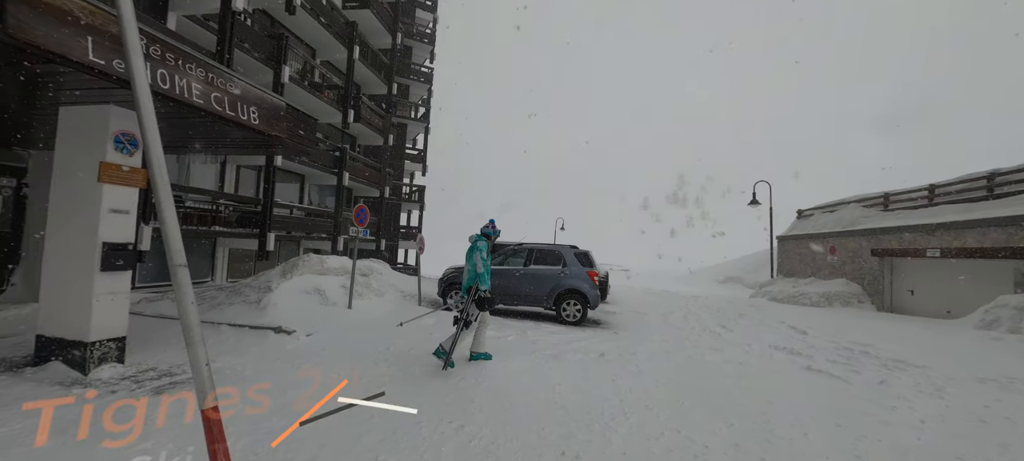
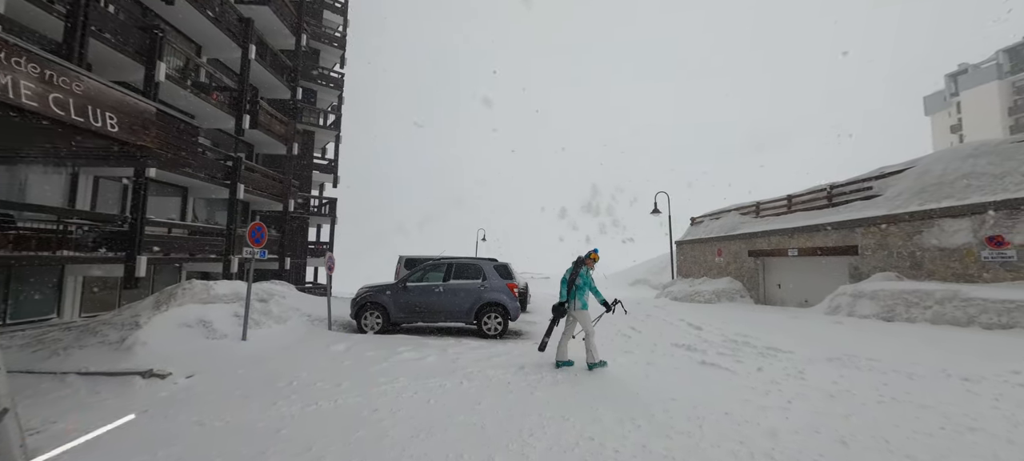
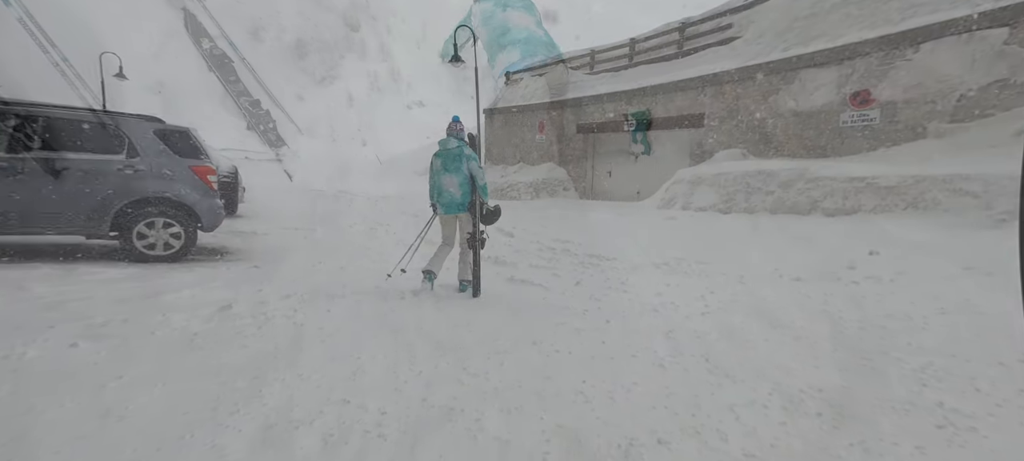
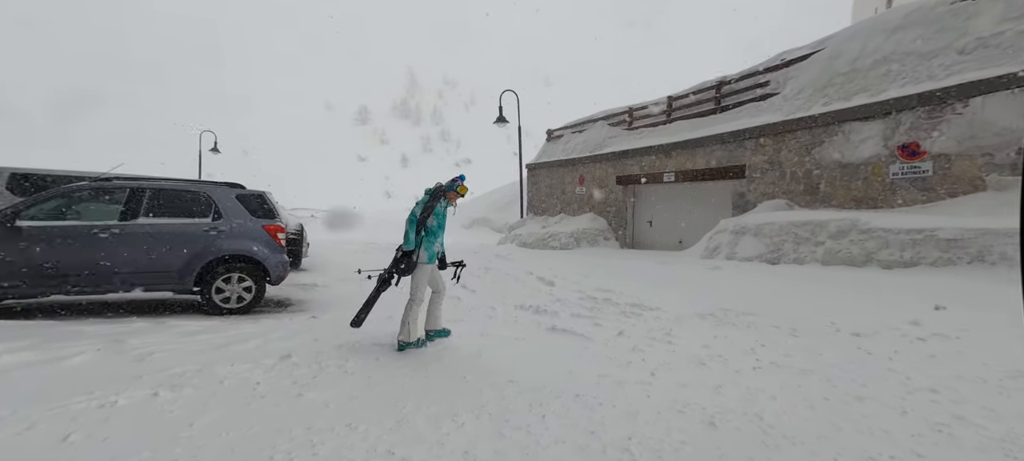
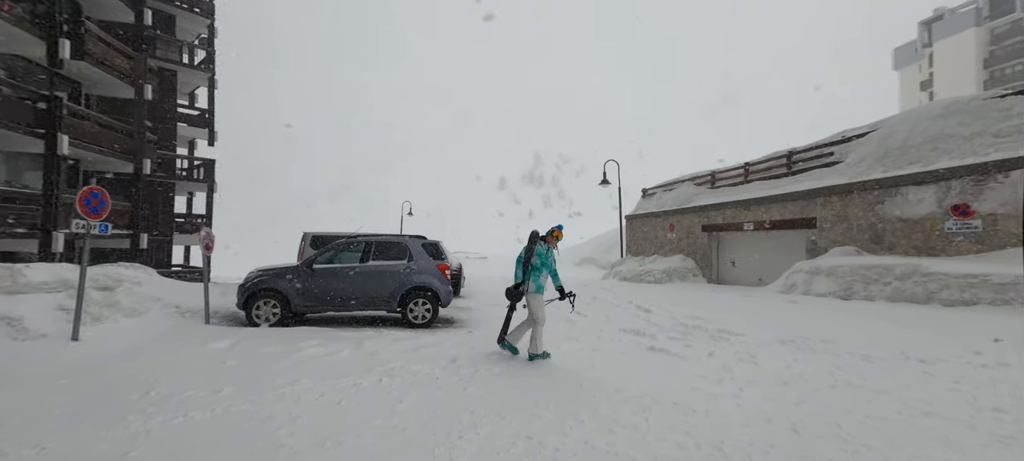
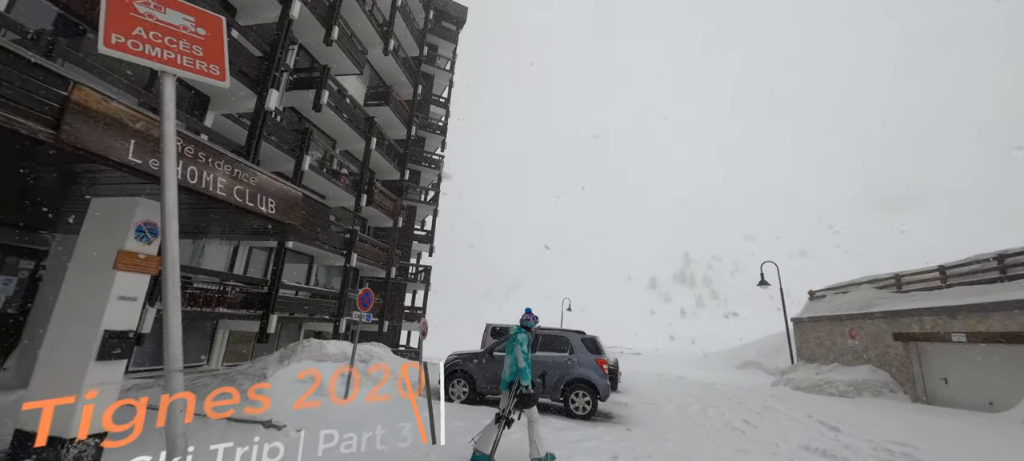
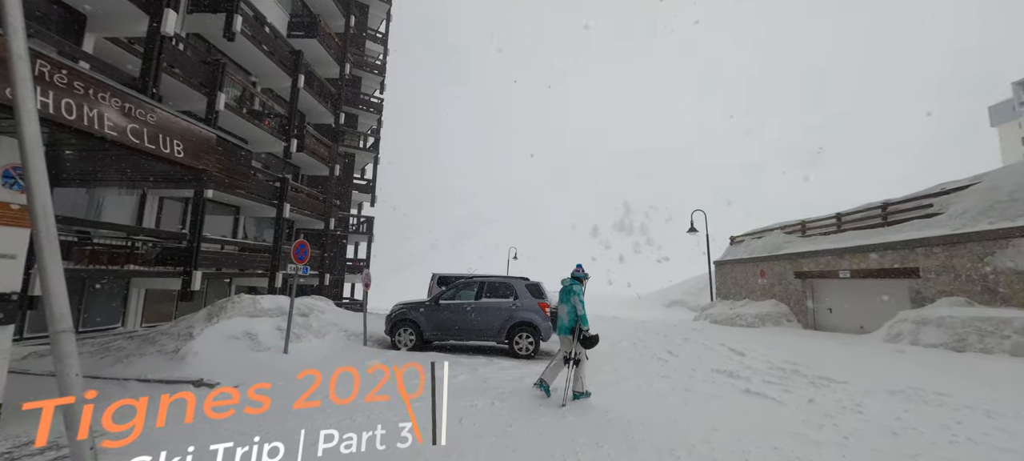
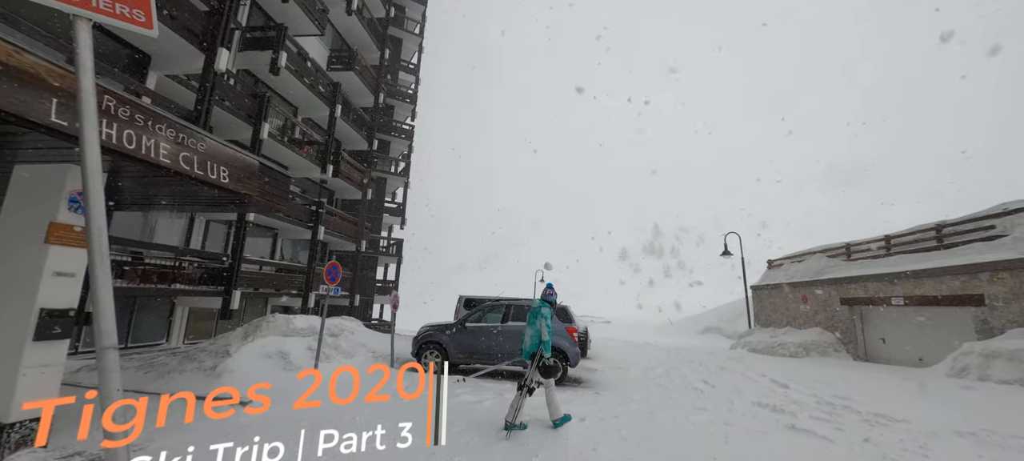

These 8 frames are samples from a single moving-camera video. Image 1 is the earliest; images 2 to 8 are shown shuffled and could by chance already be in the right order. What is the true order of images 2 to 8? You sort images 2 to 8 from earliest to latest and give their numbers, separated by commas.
6, 8, 7, 2, 5, 4, 3
